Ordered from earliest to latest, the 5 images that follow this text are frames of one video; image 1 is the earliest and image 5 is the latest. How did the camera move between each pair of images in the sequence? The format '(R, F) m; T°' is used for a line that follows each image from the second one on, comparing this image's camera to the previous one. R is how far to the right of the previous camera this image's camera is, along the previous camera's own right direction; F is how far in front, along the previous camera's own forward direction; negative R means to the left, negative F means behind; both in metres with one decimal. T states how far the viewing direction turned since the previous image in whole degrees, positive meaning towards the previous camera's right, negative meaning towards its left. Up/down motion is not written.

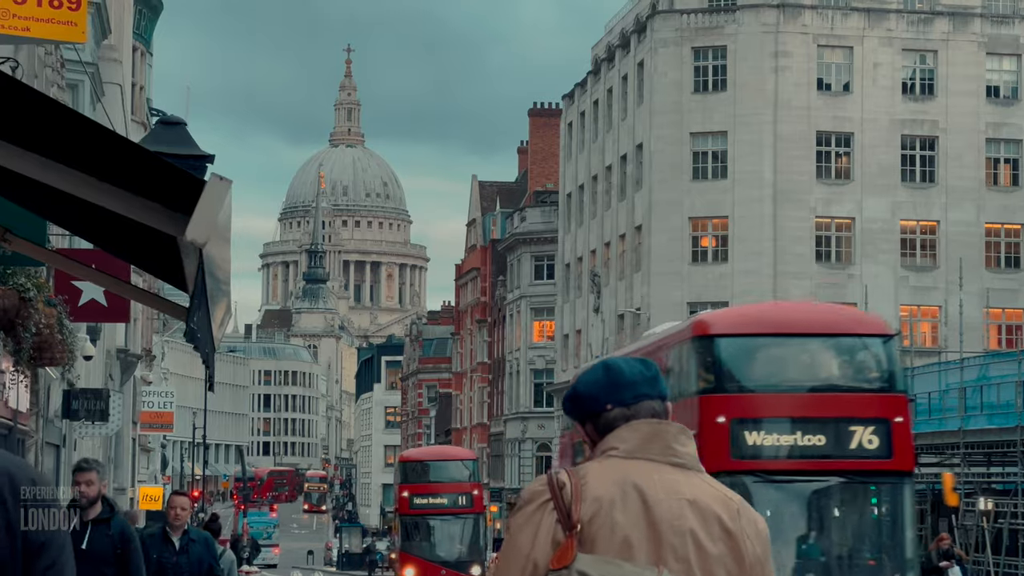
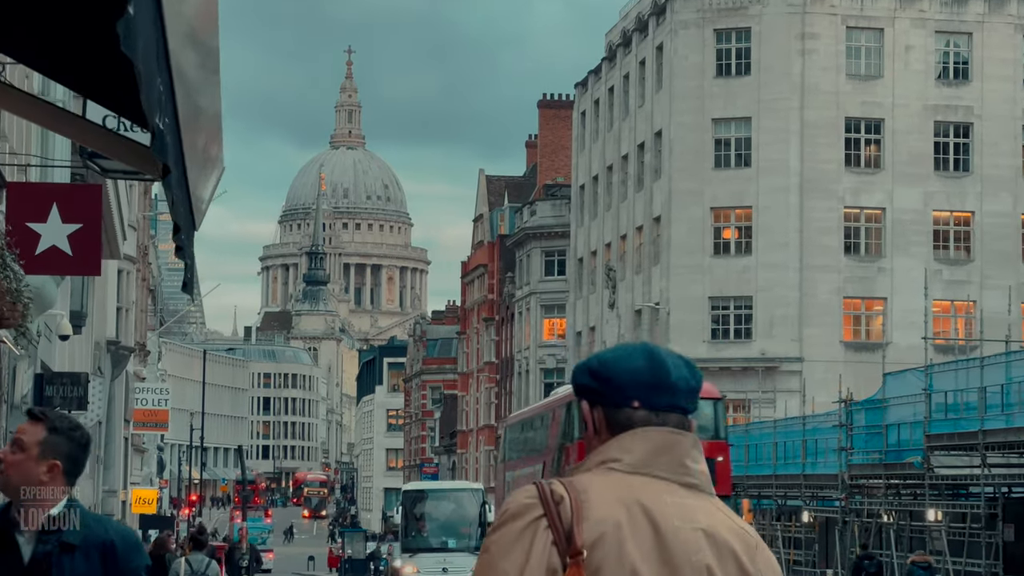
(-0.4, +3.0) m; 0°
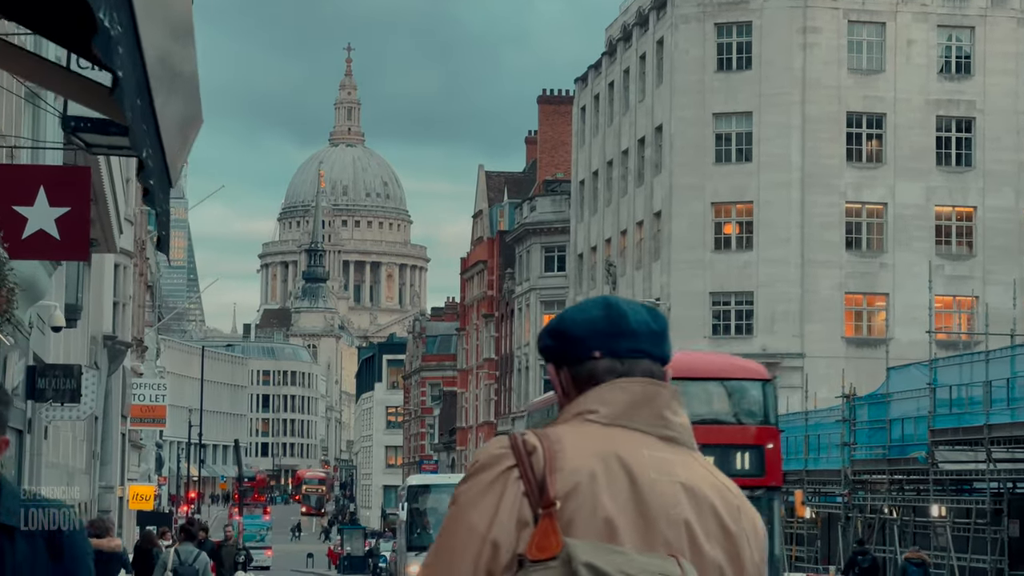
(0.0, +0.3) m; 0°
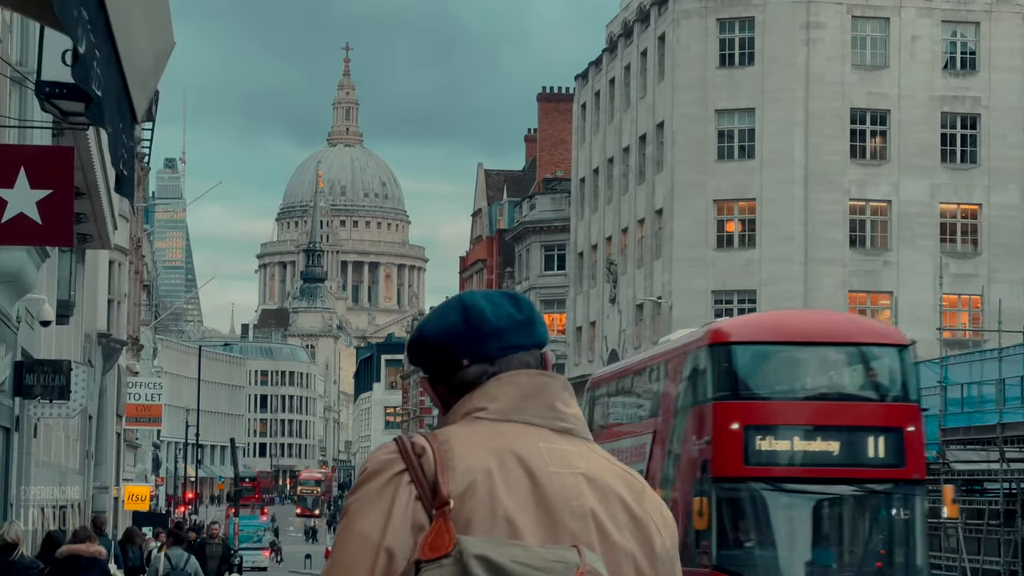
(-0.1, +0.7) m; 0°
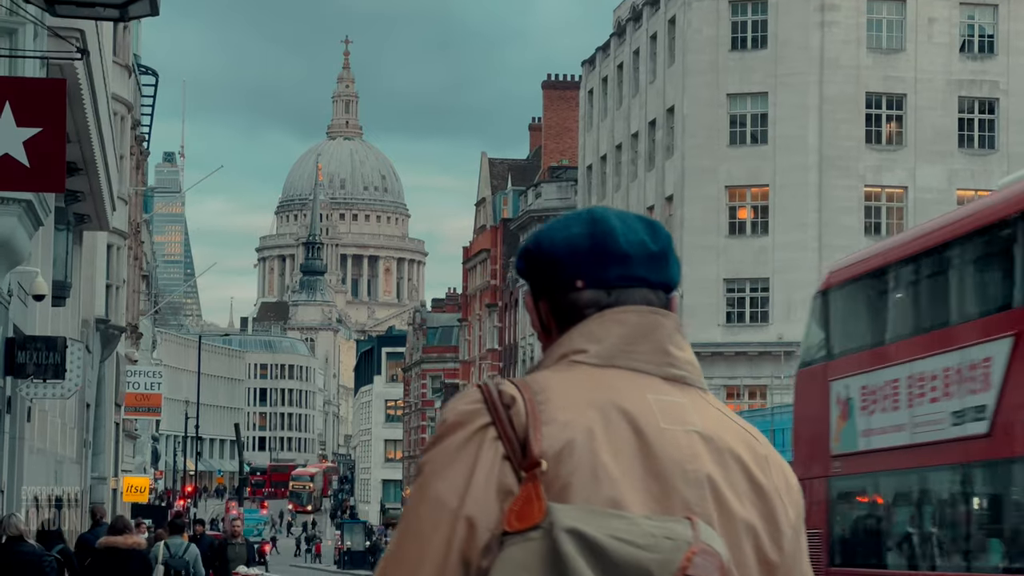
(-0.3, +1.3) m; 0°
